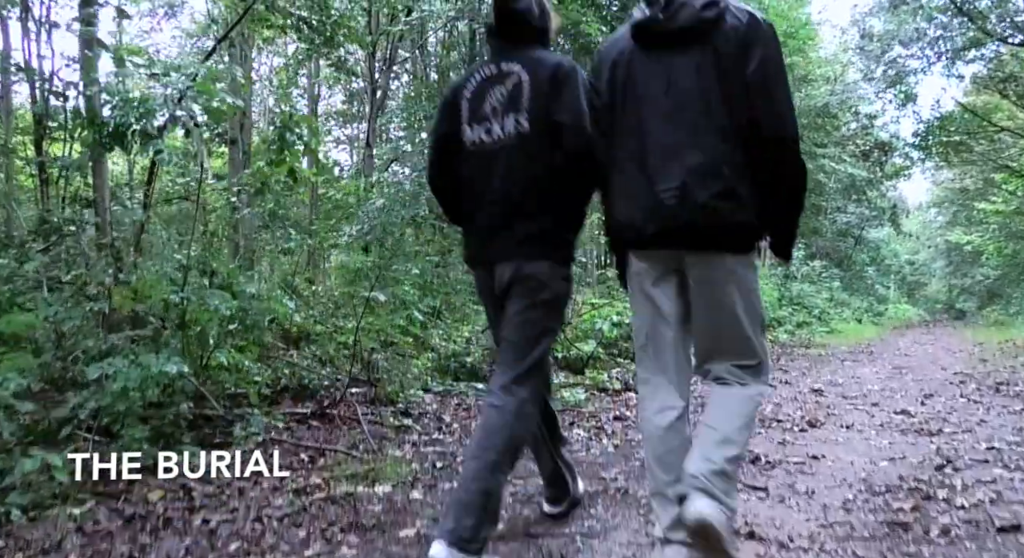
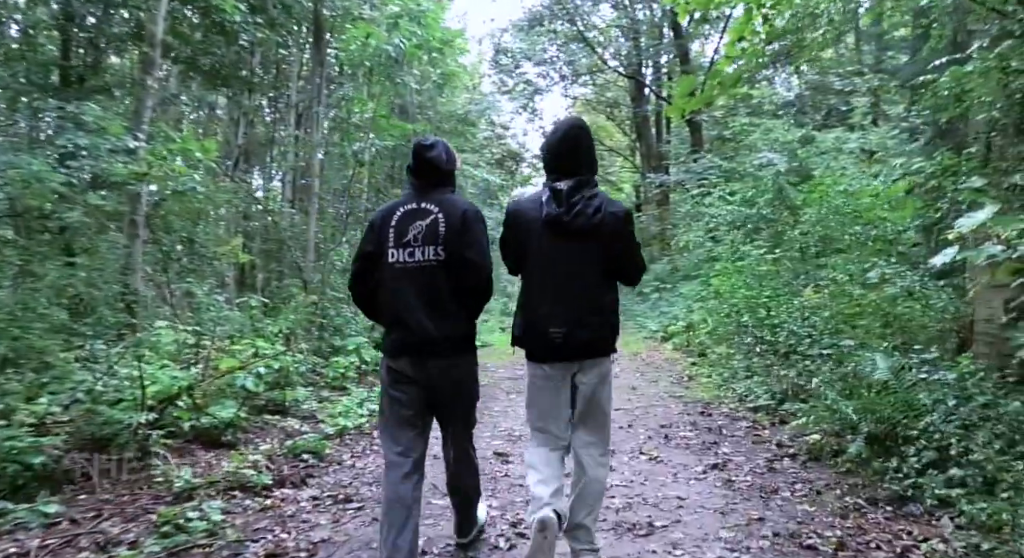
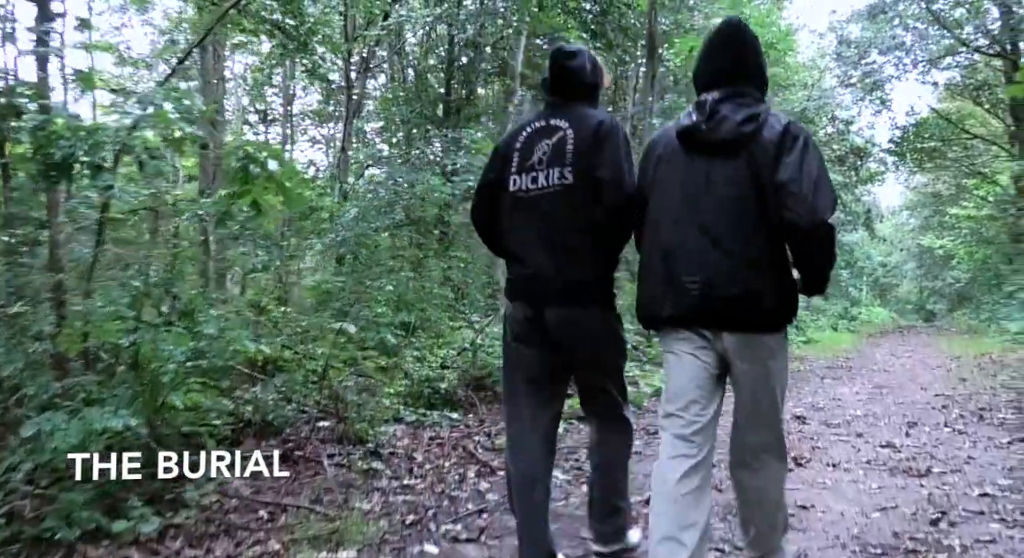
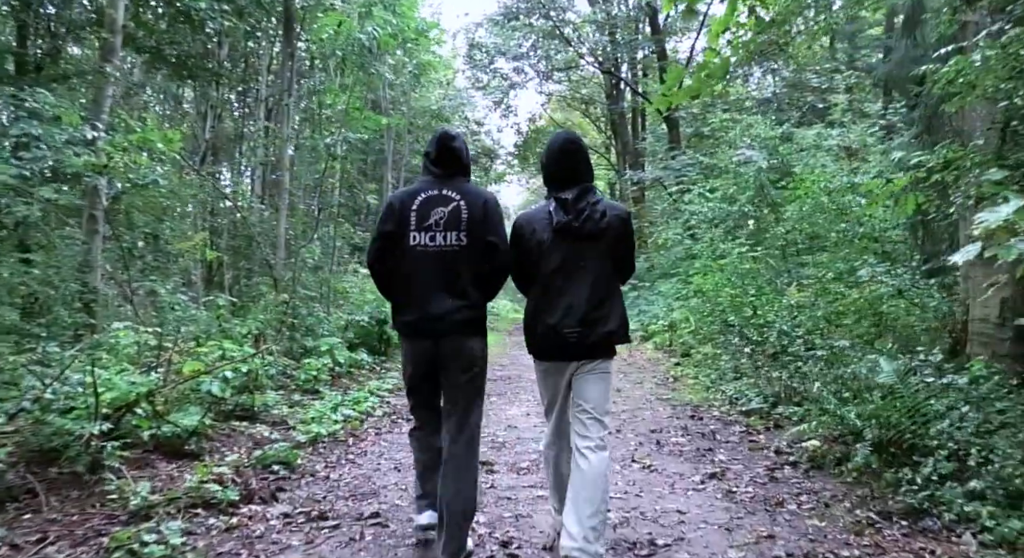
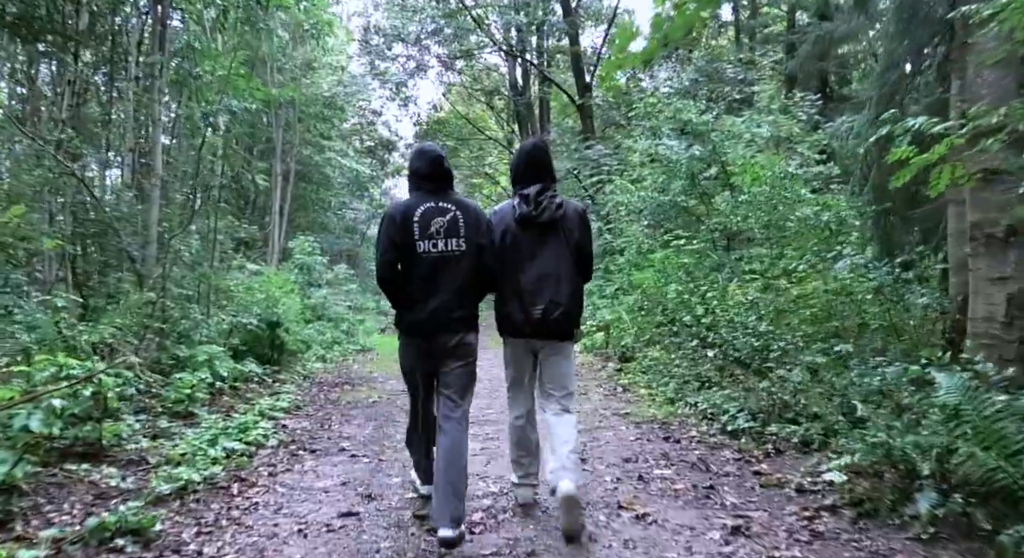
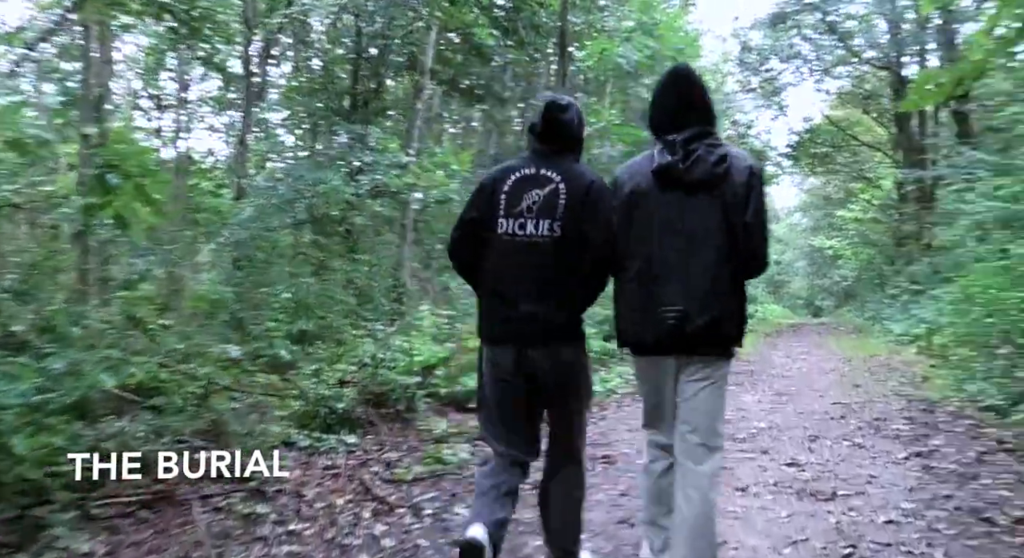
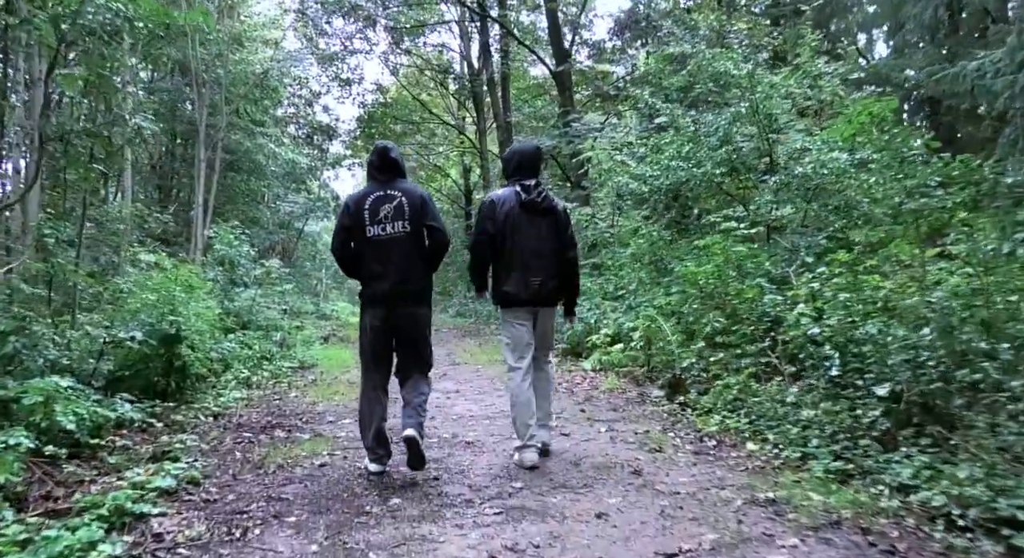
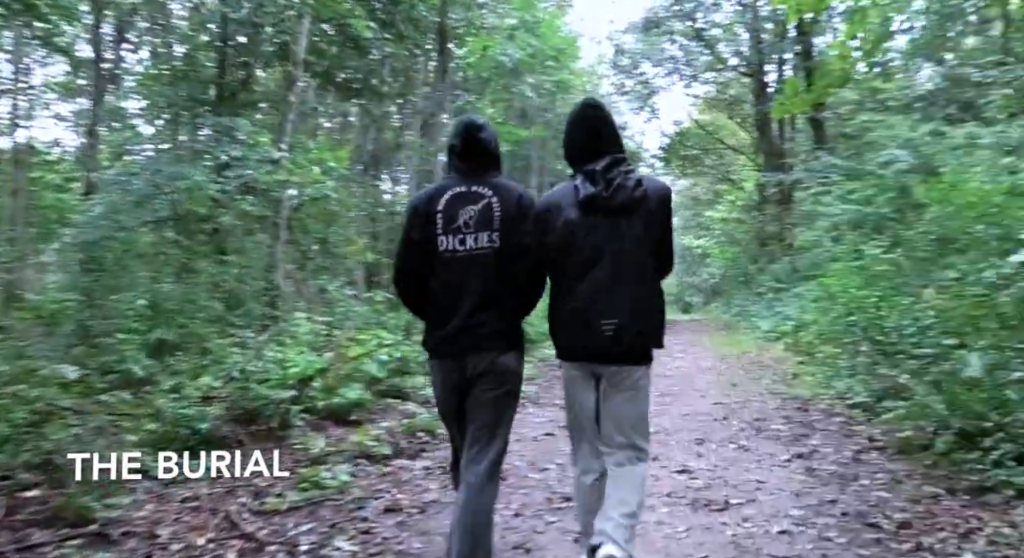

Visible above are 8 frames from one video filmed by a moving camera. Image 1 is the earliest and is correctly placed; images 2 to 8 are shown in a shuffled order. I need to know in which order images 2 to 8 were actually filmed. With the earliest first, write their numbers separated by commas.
3, 6, 8, 2, 4, 5, 7
